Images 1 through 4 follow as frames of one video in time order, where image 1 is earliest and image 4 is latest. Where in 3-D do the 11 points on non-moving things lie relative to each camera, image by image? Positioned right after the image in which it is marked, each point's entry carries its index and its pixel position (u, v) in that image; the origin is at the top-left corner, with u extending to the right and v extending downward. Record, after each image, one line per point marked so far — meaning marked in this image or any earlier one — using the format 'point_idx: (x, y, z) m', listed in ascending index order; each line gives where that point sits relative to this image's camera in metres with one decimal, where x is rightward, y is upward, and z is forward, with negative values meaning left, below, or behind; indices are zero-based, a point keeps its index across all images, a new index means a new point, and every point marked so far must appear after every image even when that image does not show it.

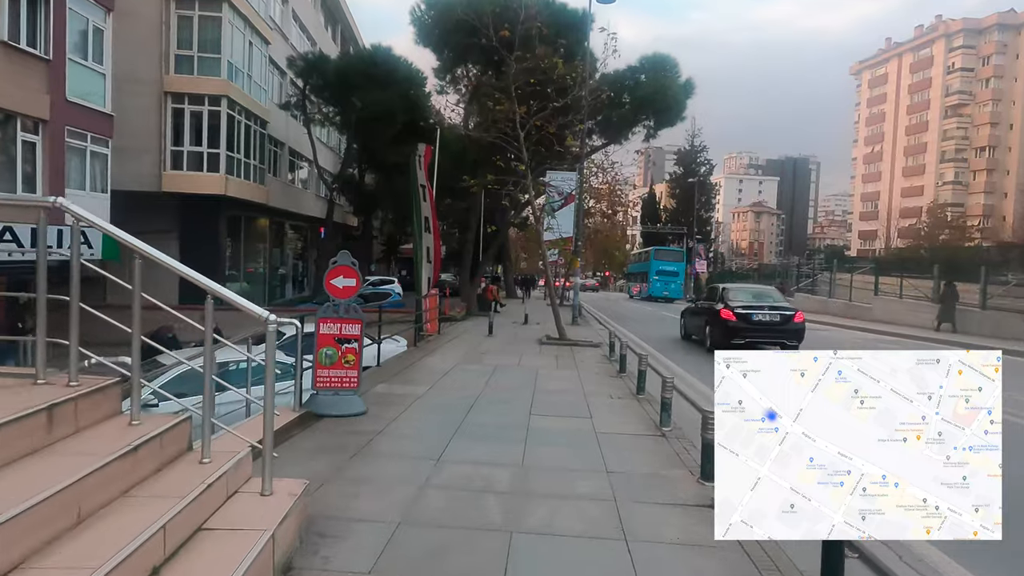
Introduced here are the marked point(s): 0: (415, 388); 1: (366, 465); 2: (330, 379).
0: (-1.4, -1.4, +9.4) m
1: (-1.3, -1.5, +5.7) m
2: (-2.1, -1.0, +7.6) m
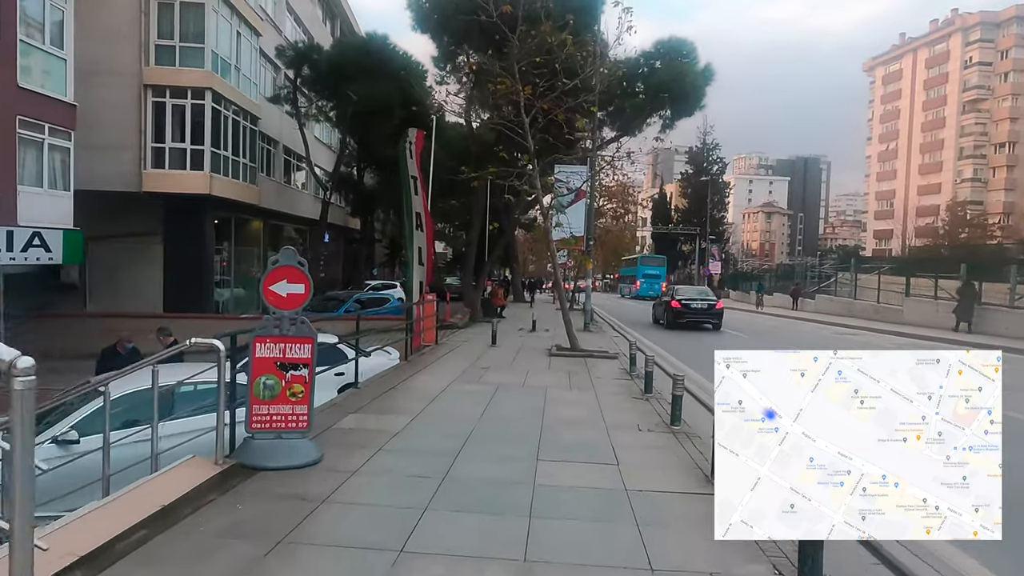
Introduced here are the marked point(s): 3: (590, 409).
0: (-1.4, -1.5, +7.5) m
1: (-1.3, -1.6, +3.8) m
2: (-2.1, -1.1, +5.7) m
3: (+1.1, -1.7, +8.9) m
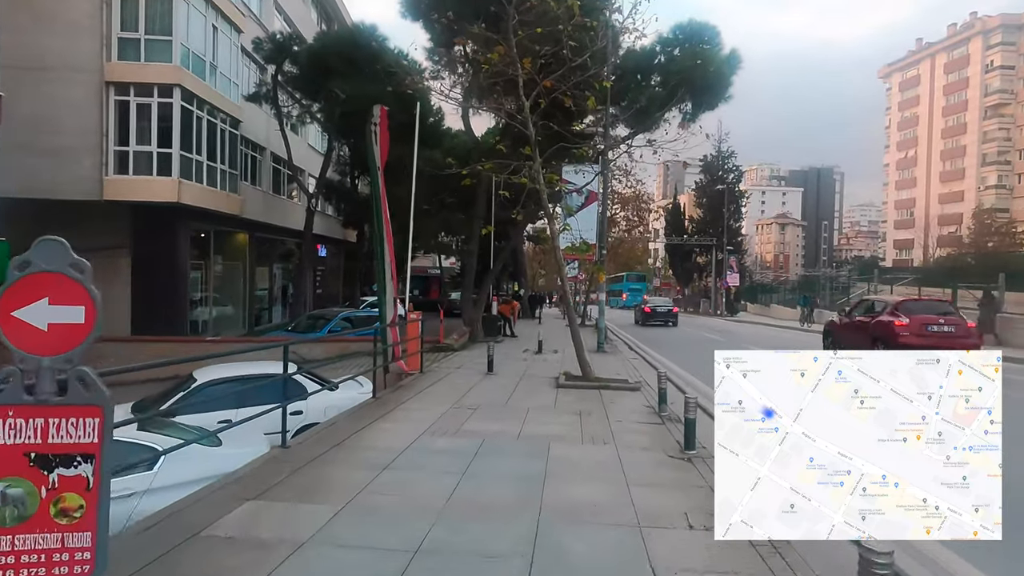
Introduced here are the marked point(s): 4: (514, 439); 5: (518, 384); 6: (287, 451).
0: (-1.5, -1.7, +4.8) m
1: (-1.5, -1.7, +1.1) m
2: (-2.3, -1.2, +3.0) m
3: (+0.9, -1.8, +6.2) m
4: (0.0, -1.8, +7.7) m
5: (+0.1, -1.8, +12.4) m
6: (-2.3, -1.7, +6.9) m
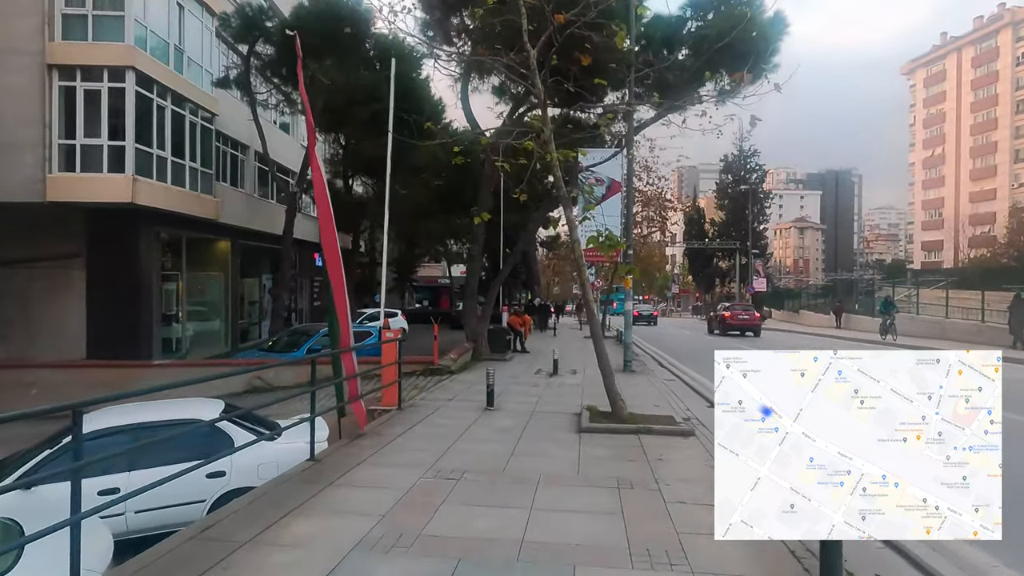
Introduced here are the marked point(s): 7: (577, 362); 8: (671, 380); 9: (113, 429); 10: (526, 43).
0: (-1.6, -1.7, +1.6) m
1: (-1.7, -1.6, -2.1) m
2: (-2.4, -1.2, -0.2) m
3: (+0.9, -1.8, +2.9) m
4: (0.0, -1.8, +4.5) m
5: (+0.2, -1.9, +9.1) m
6: (-2.4, -1.8, +3.7) m
7: (+1.9, -2.2, +19.7) m
8: (+3.8, -2.2, +15.7) m
9: (-4.8, -1.7, +8.0) m
10: (+0.3, +3.8, +10.5) m
